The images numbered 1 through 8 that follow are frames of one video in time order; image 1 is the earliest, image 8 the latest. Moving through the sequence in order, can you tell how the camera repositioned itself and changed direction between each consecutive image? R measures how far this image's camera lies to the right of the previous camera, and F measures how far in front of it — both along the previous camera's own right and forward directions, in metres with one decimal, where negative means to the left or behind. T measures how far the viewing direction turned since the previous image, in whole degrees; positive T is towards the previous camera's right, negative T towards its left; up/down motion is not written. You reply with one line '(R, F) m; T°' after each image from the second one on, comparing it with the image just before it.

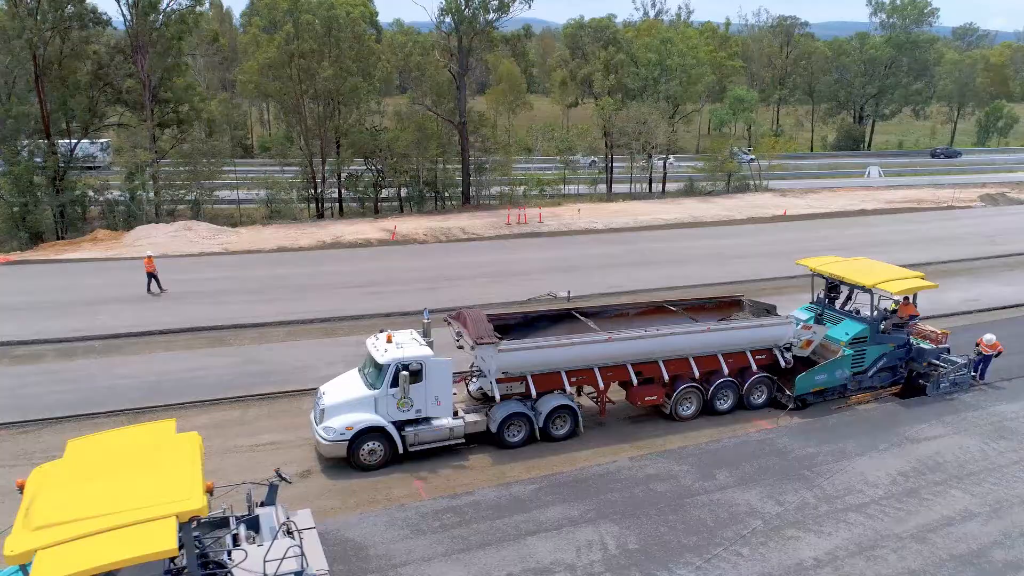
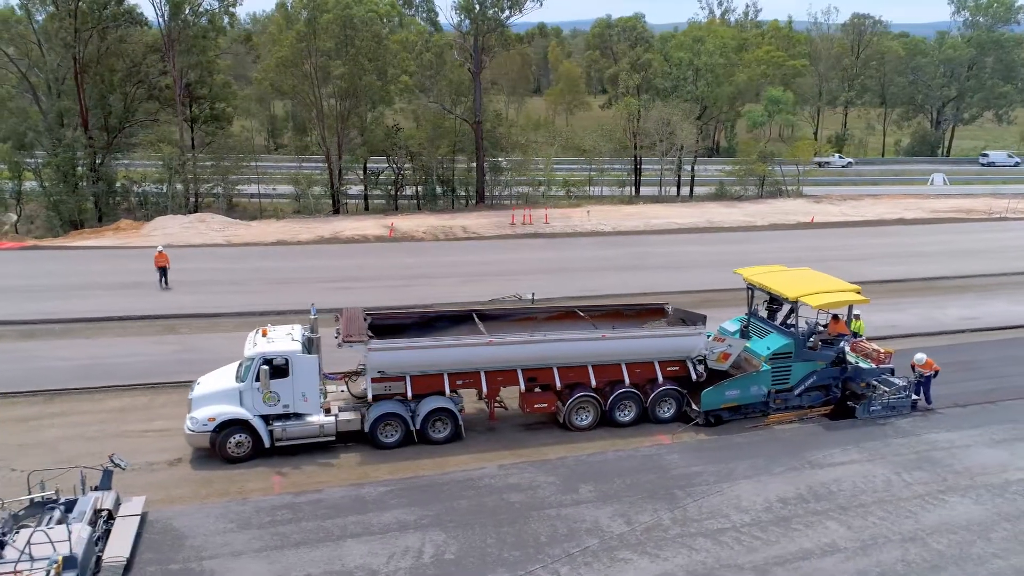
(+3.2, +0.4) m; -6°
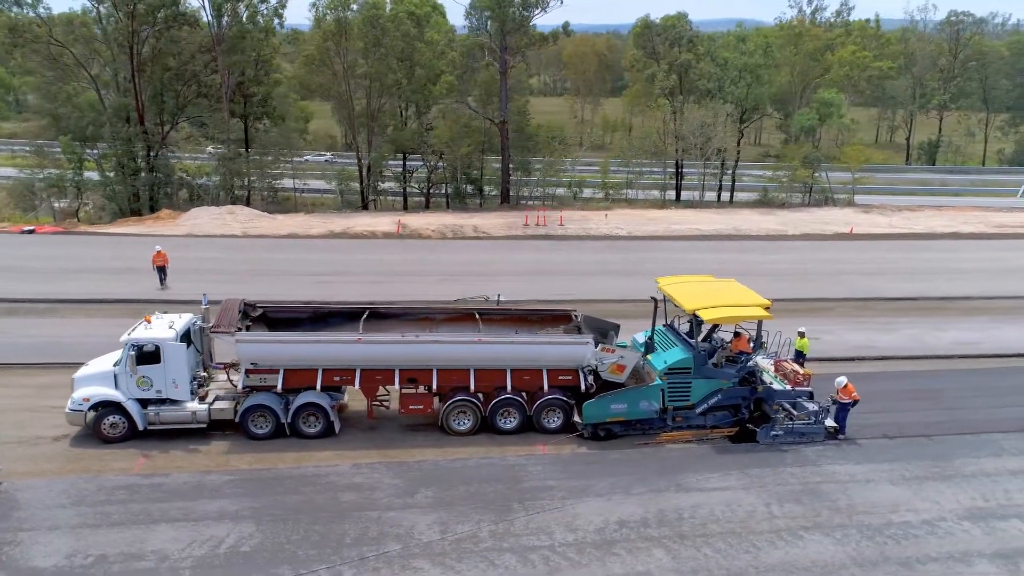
(+3.6, +0.4) m; -8°
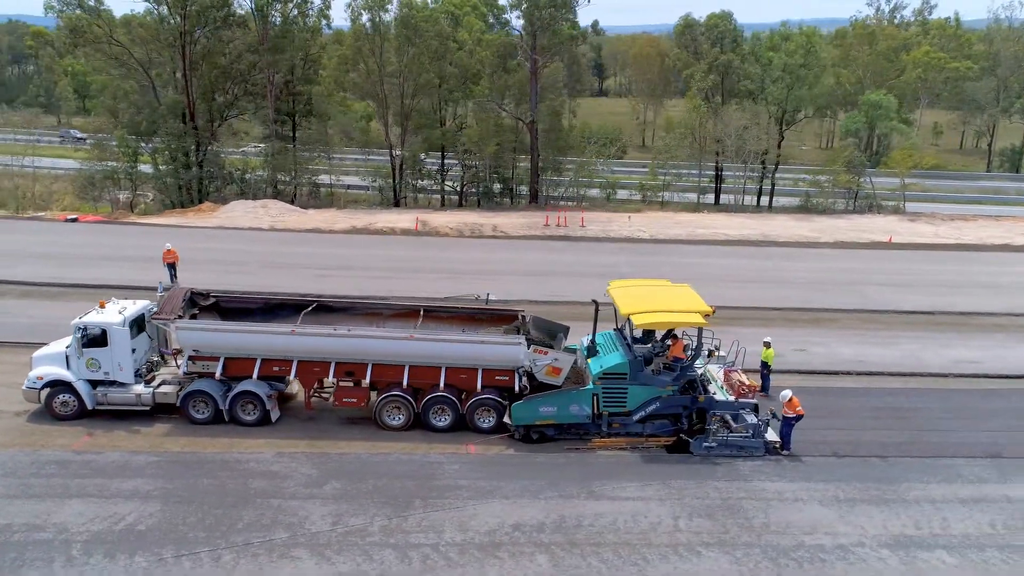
(+2.3, +0.2) m; -6°
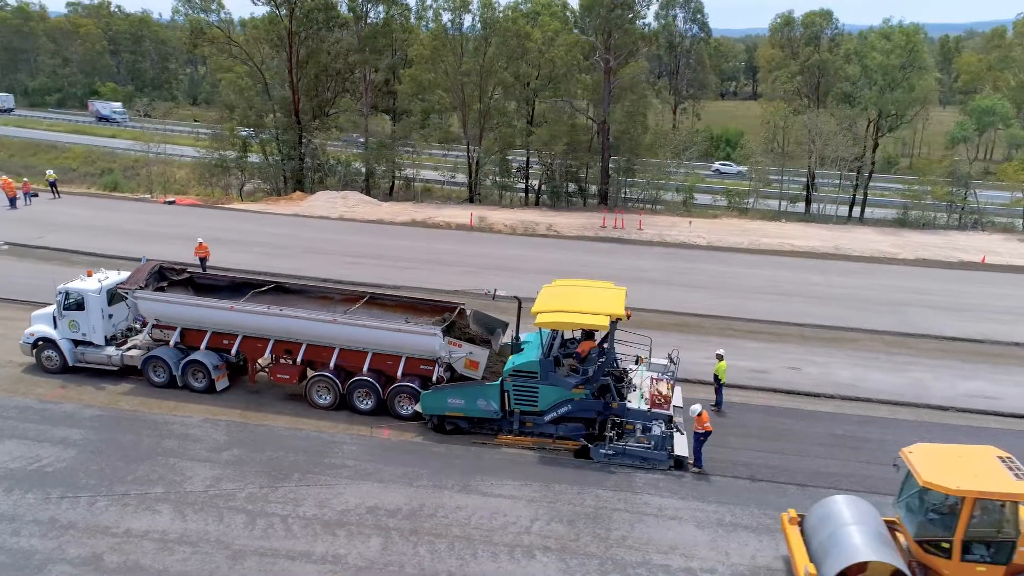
(+3.7, +0.3) m; -11°
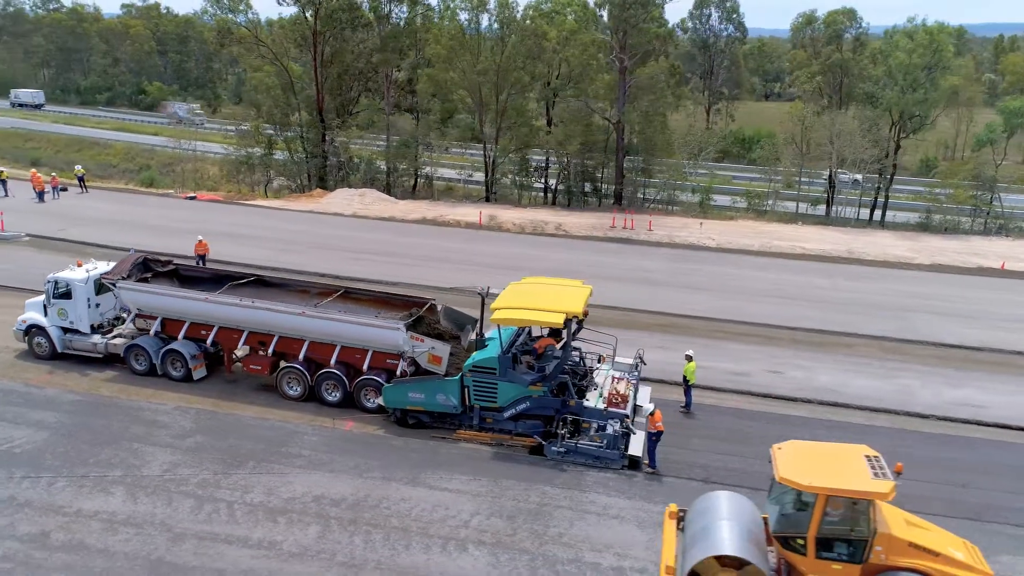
(+1.3, 0.0) m; -3°
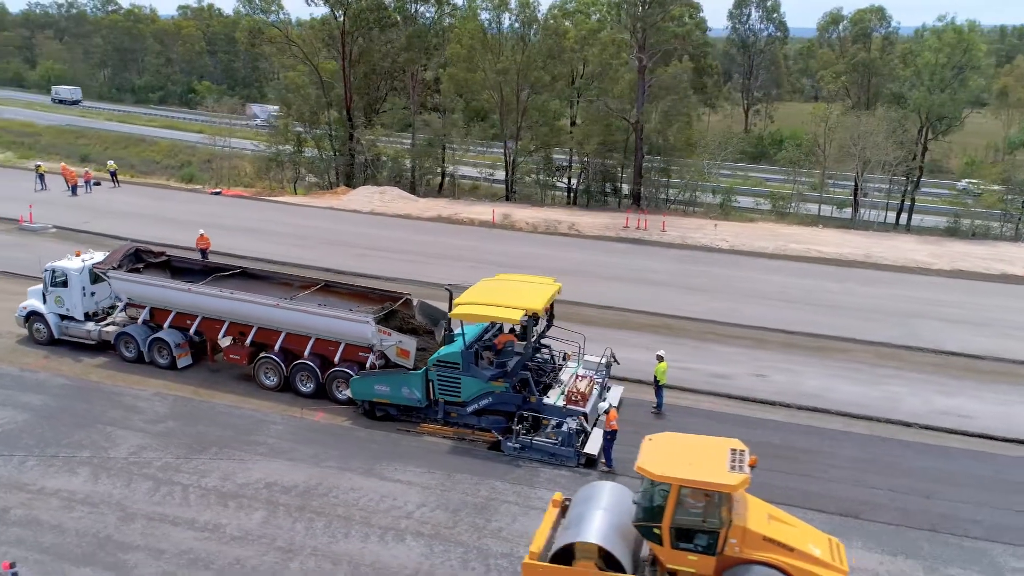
(+1.3, 0.0) m; -3°
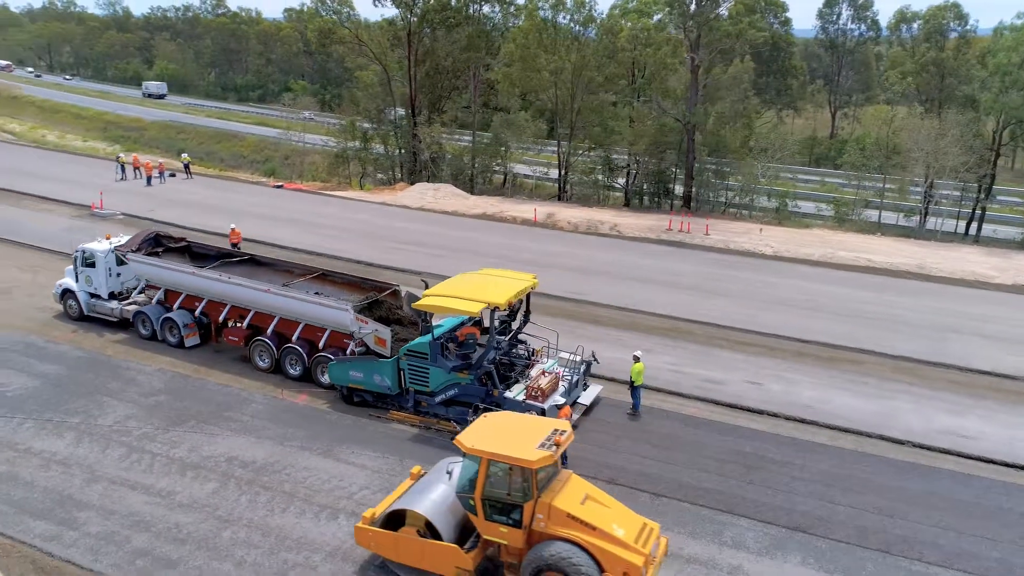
(+2.0, 0.0) m; -7°
